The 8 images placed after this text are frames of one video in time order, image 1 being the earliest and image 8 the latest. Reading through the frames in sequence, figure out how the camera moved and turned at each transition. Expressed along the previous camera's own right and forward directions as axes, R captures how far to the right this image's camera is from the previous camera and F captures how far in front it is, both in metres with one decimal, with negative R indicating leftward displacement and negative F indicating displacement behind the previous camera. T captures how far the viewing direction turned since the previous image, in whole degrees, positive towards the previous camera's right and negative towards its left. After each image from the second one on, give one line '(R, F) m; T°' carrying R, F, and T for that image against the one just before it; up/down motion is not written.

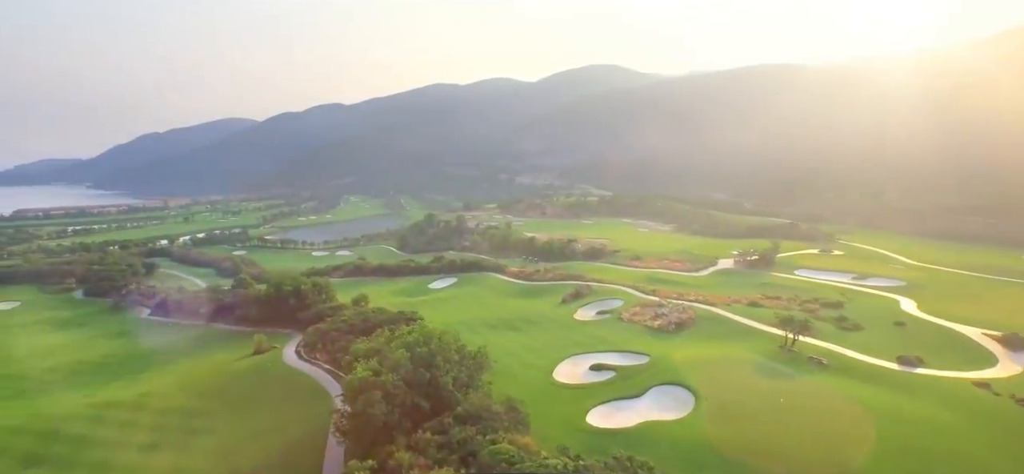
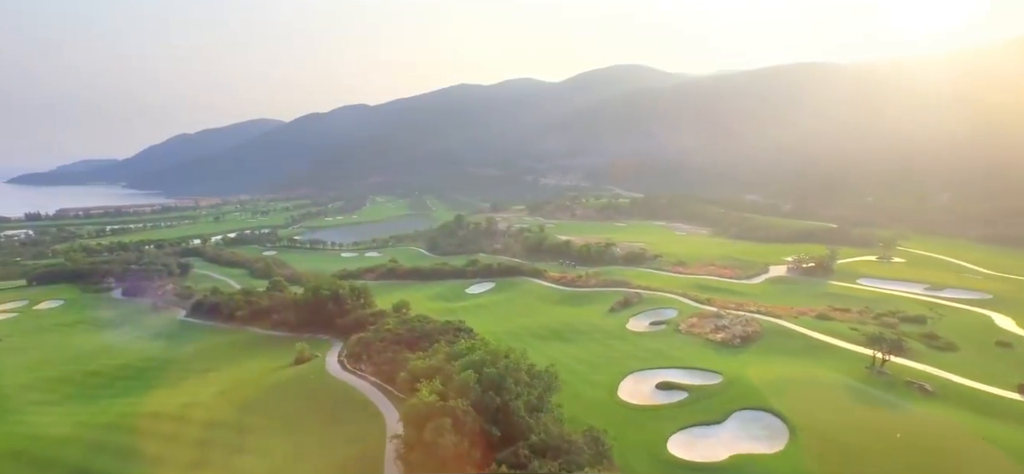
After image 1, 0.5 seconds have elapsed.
(-2.3, +2.1) m; -2°
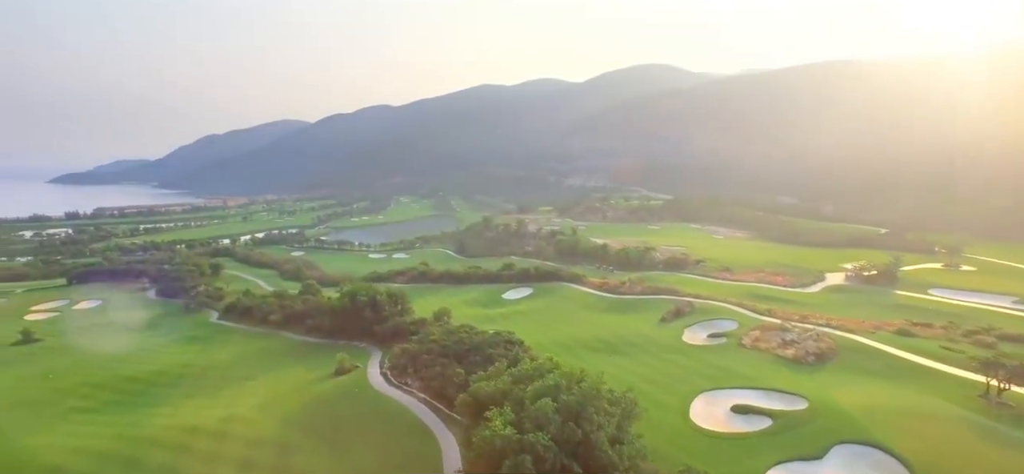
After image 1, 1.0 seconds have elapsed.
(-2.3, +2.4) m; -2°
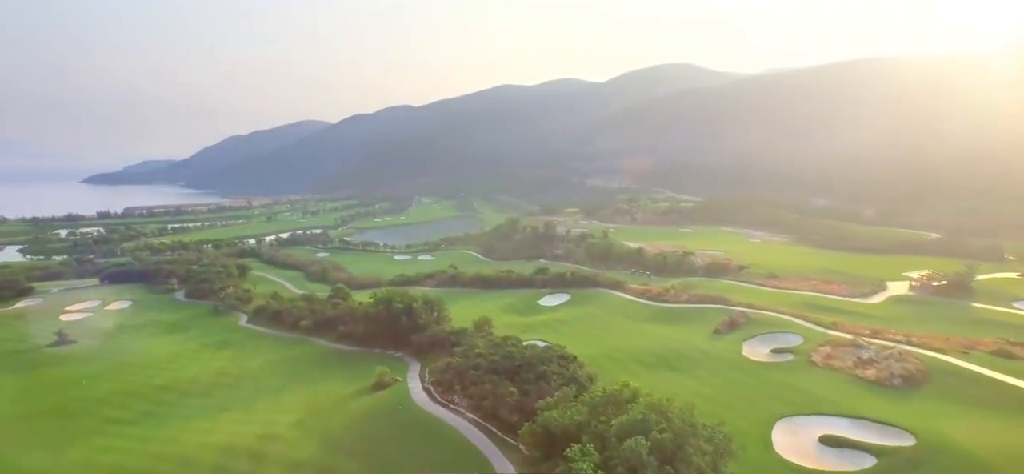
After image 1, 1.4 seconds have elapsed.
(-2.3, +2.6) m; -2°
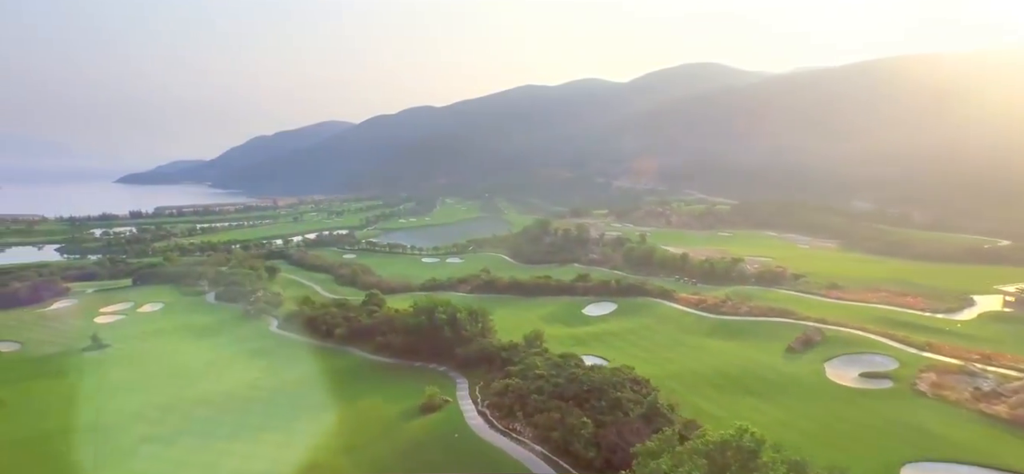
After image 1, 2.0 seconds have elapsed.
(-2.8, +3.4) m; -2°
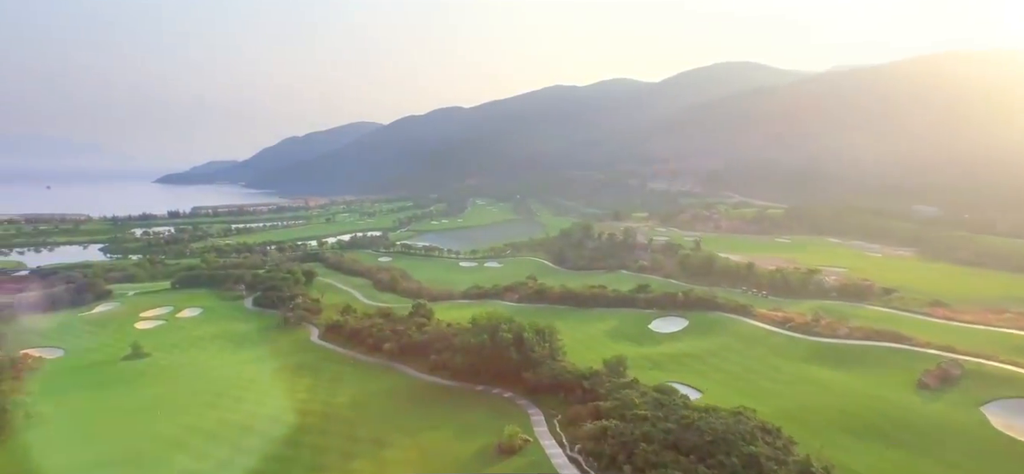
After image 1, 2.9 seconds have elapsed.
(-3.9, +5.0) m; -3°
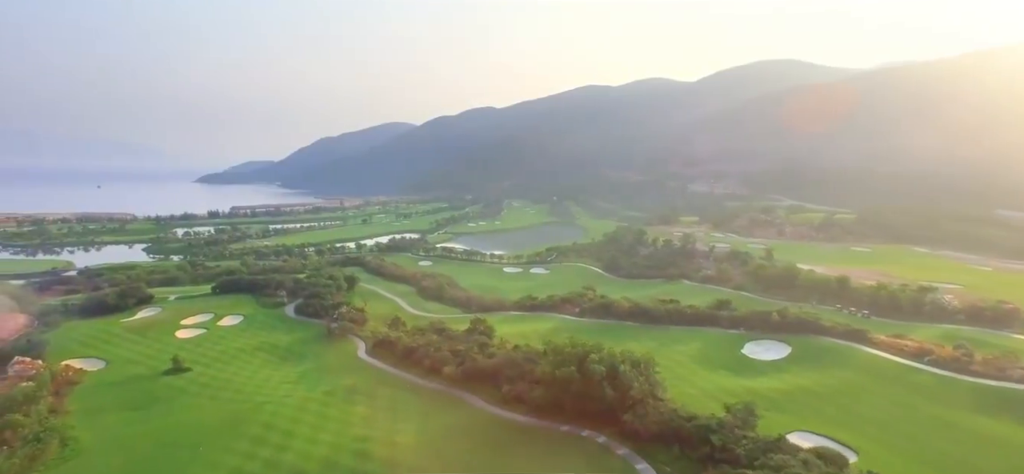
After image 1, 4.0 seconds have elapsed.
(-4.6, +6.9) m; -3°
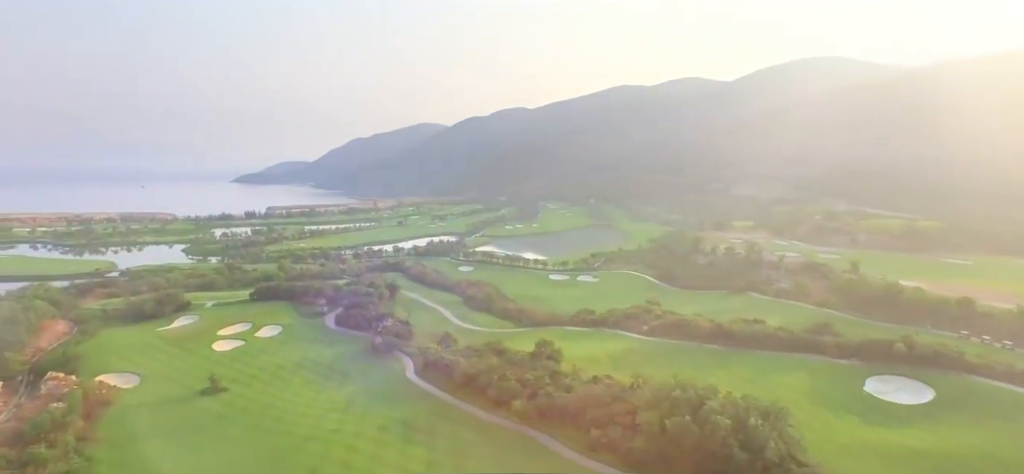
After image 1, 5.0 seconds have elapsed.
(-4.5, +7.6) m; -3°
